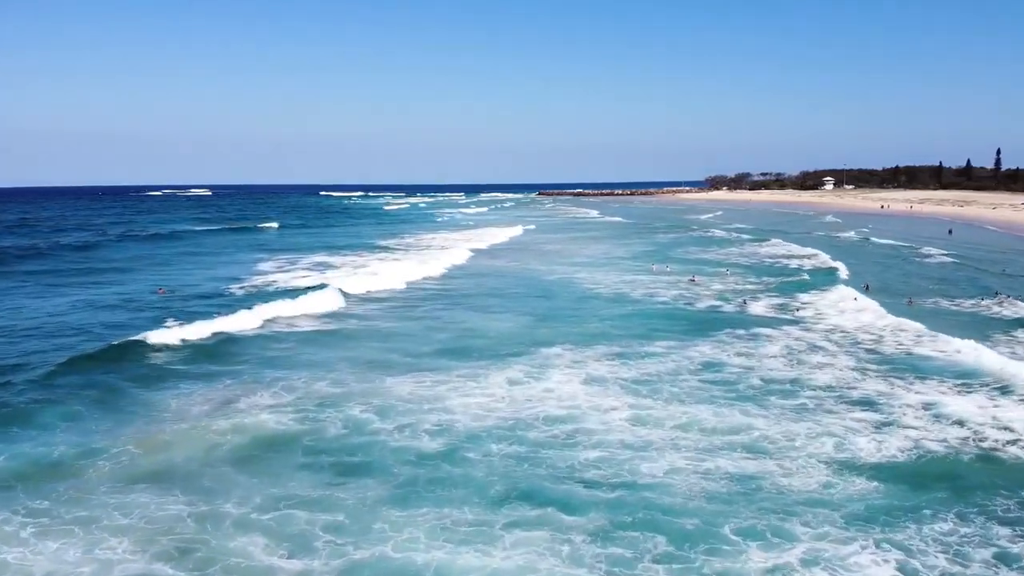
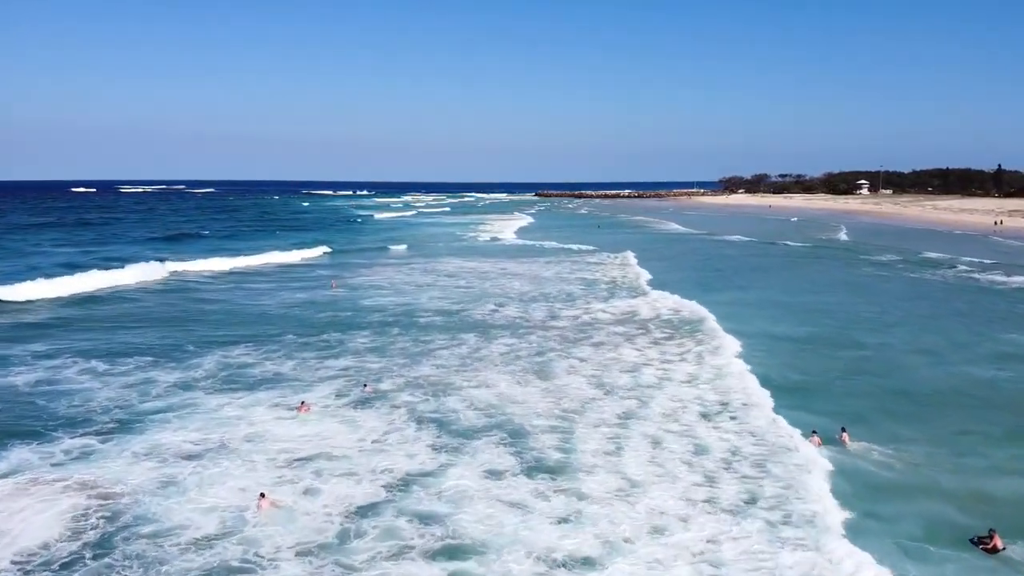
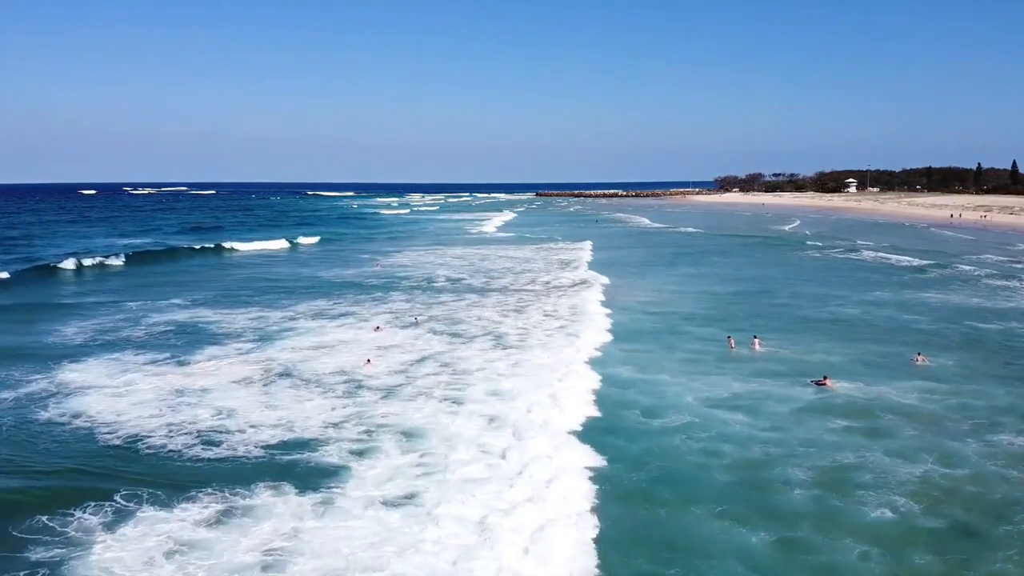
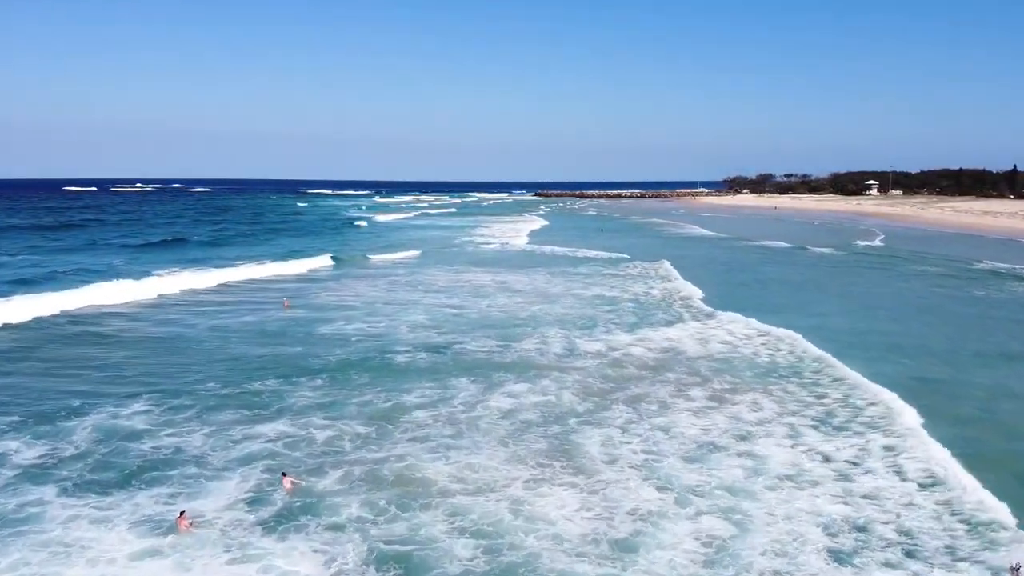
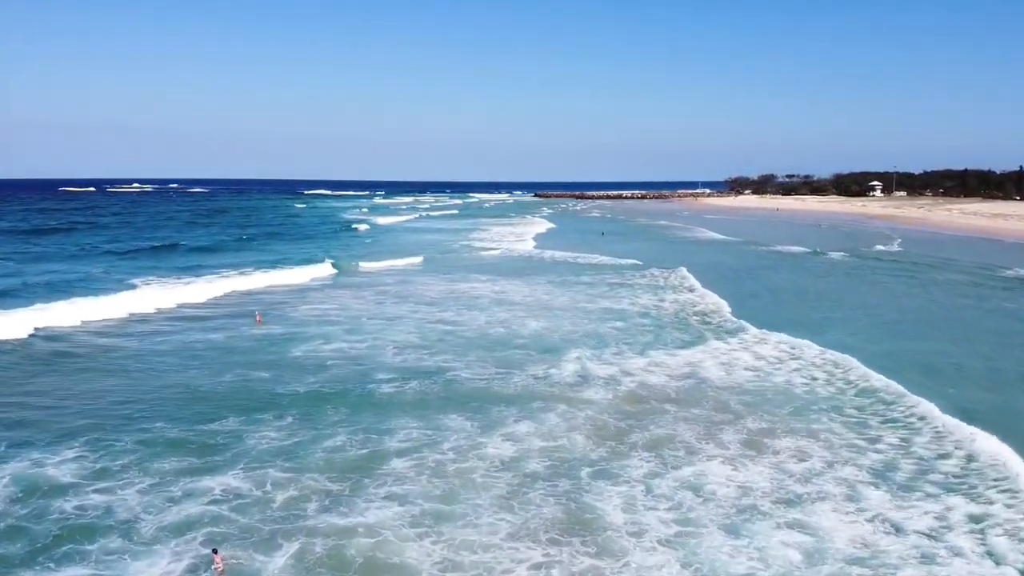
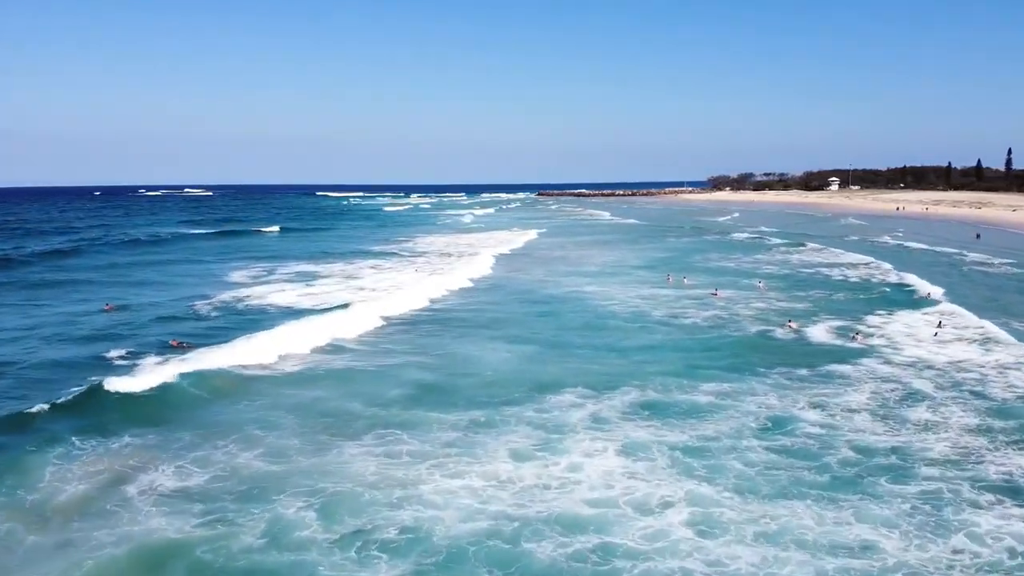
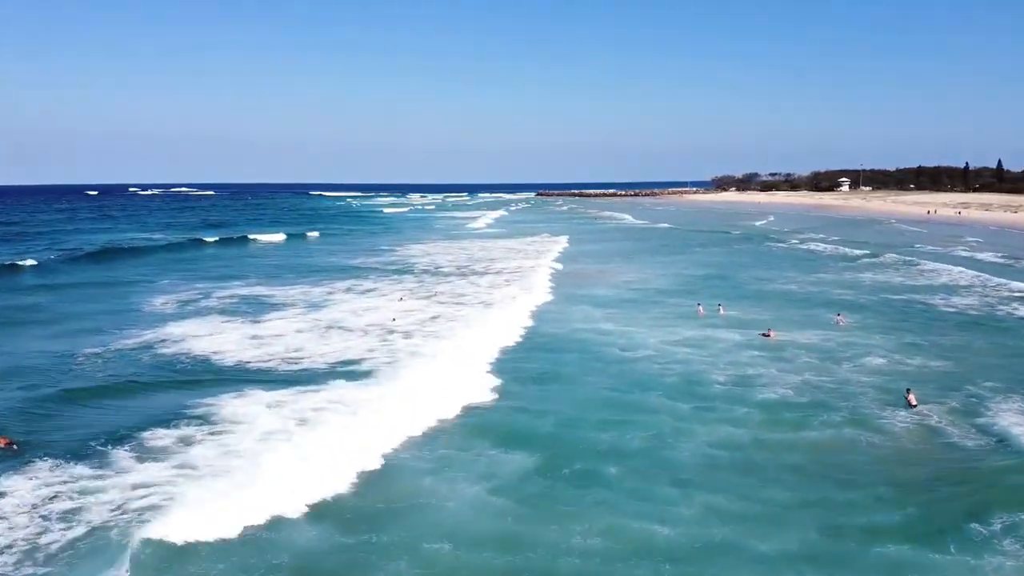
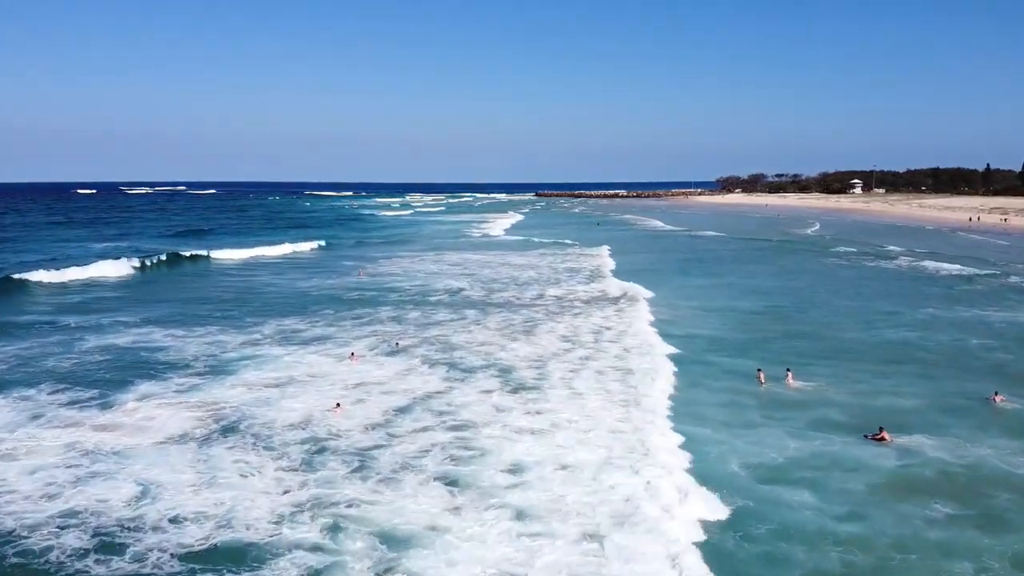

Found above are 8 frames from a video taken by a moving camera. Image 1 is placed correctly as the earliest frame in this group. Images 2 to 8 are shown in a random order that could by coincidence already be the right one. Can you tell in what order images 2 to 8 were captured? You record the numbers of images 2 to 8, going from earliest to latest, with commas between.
6, 7, 3, 8, 2, 4, 5
